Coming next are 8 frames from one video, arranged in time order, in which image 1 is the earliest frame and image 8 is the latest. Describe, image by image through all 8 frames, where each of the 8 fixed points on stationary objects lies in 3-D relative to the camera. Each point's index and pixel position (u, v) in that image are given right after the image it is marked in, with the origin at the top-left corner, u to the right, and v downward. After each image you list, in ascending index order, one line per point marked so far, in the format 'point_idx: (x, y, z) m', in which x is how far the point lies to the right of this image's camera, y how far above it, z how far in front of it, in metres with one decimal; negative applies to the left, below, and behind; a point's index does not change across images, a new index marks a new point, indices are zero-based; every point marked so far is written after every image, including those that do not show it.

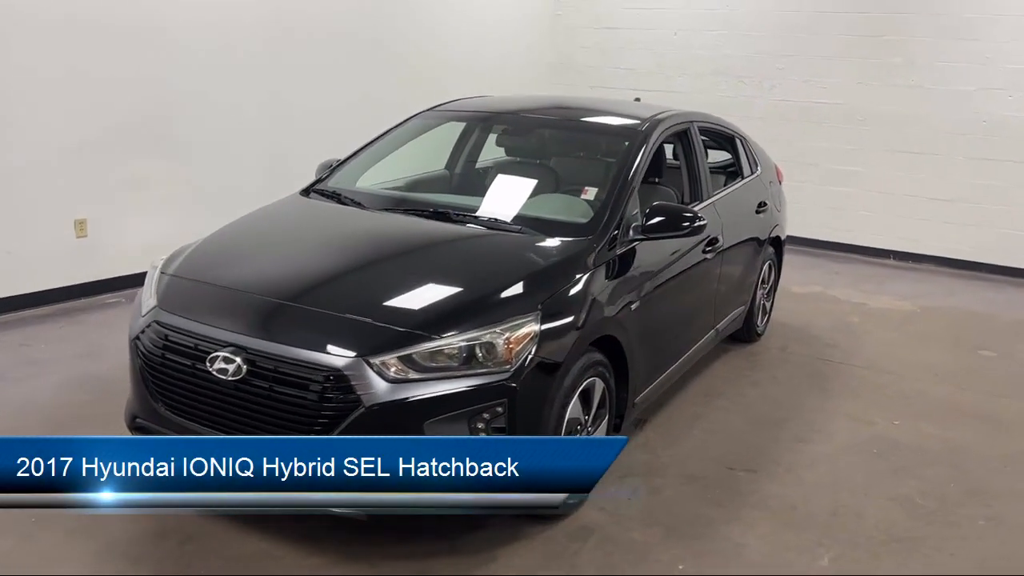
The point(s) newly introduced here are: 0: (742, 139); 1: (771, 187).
0: (+1.2, +0.8, +4.8) m
1: (+1.5, +0.6, +5.0) m
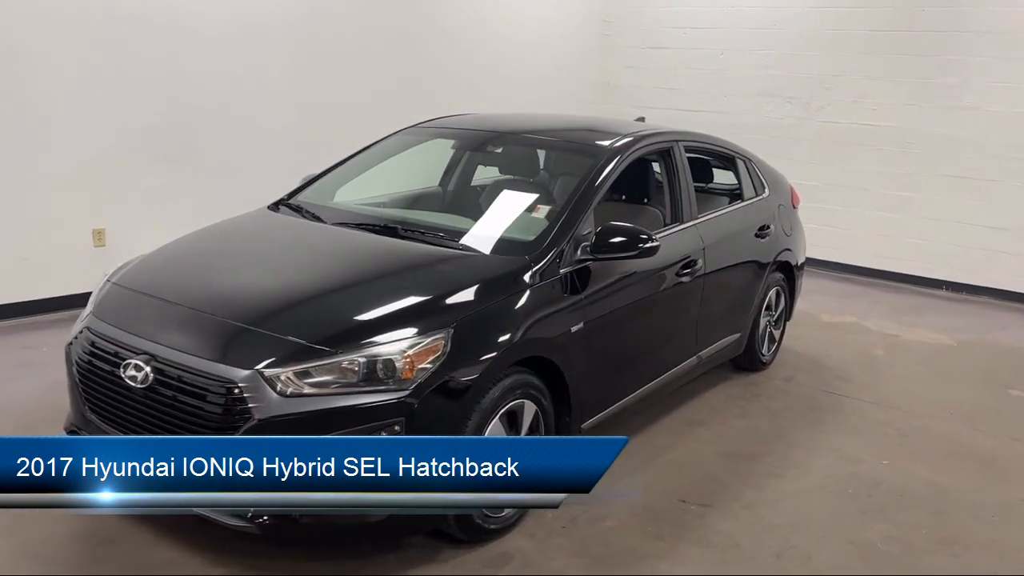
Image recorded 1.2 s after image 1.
0: (+1.2, +0.7, +4.6) m
1: (+1.5, +0.4, +4.8) m
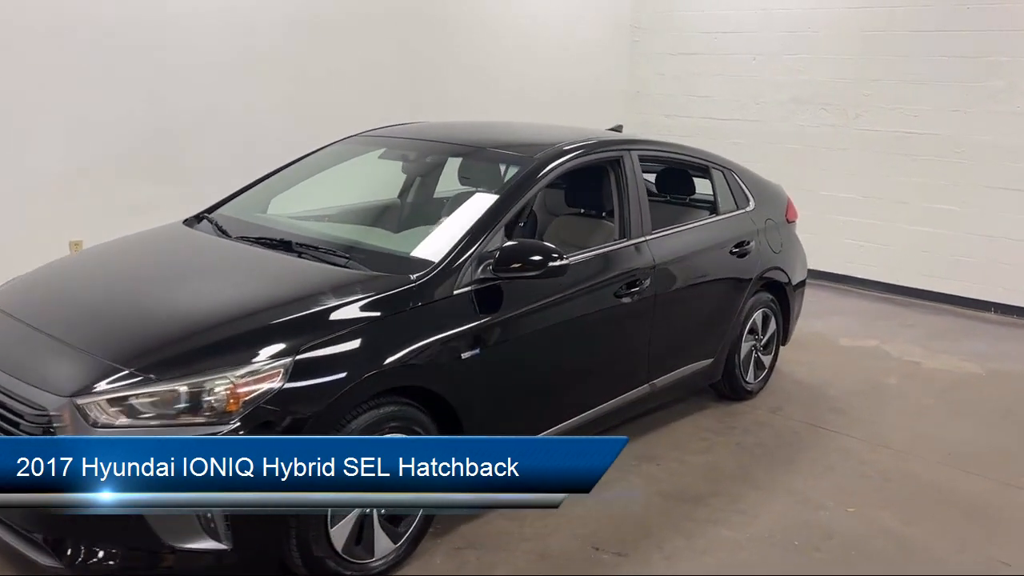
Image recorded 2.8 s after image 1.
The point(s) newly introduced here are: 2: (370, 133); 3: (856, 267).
0: (+1.0, +0.6, +4.2) m
1: (+1.3, +0.3, +4.4) m
2: (-0.6, +0.7, +4.0) m
3: (+3.0, +0.2, +7.6) m
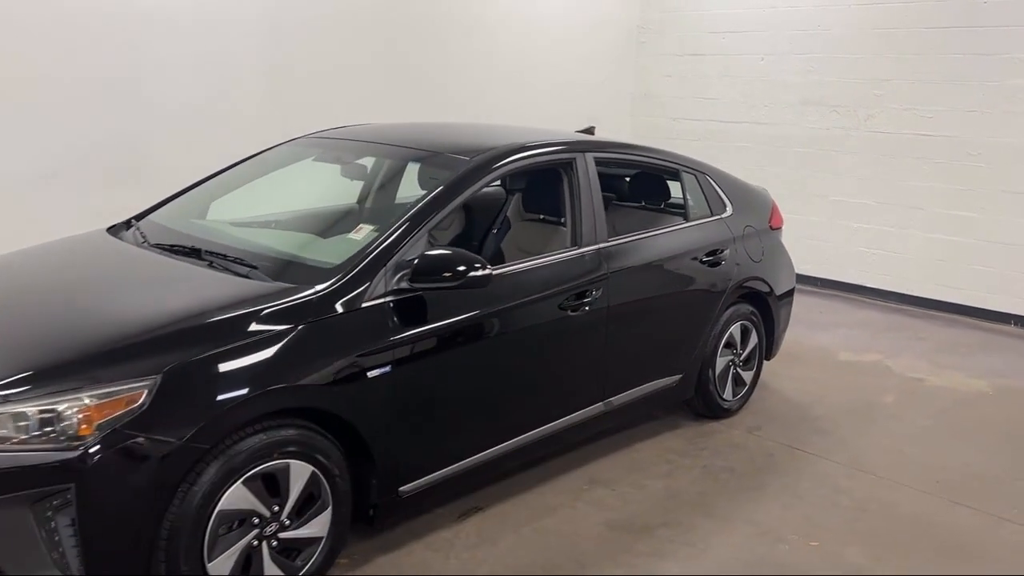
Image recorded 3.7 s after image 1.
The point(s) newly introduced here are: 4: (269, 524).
0: (+0.8, +0.5, +4.0) m
1: (+1.2, +0.3, +4.2) m
2: (-0.8, +0.7, +3.8) m
3: (+3.0, +0.1, +7.3) m
4: (-0.7, -0.6, +2.3) m
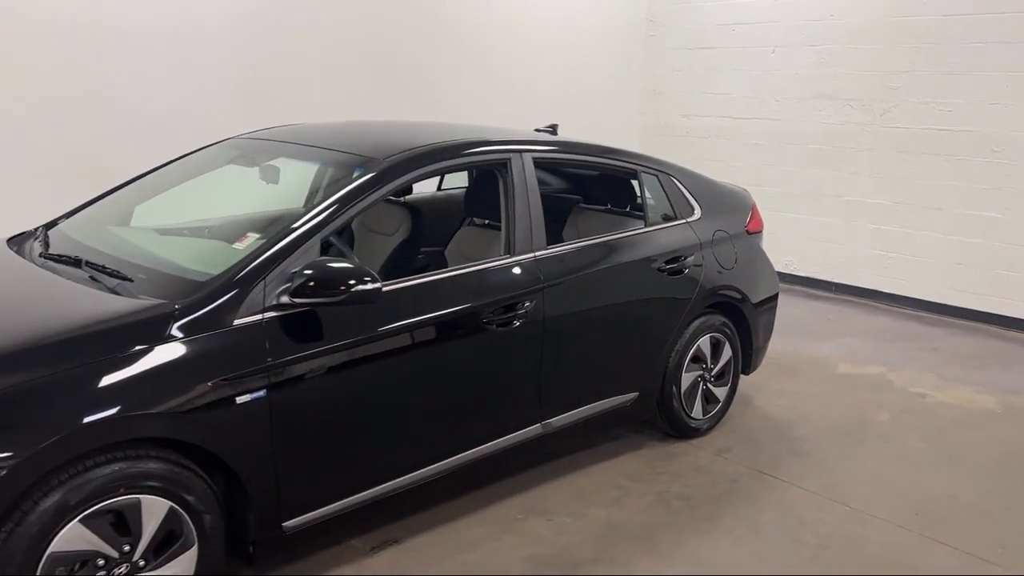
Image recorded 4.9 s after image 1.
0: (+0.6, +0.5, +3.7) m
1: (+0.9, +0.2, +3.8) m
2: (-1.0, +0.6, +3.6) m
3: (+2.9, +0.1, +6.8) m
4: (-1.0, -0.7, +2.1) m
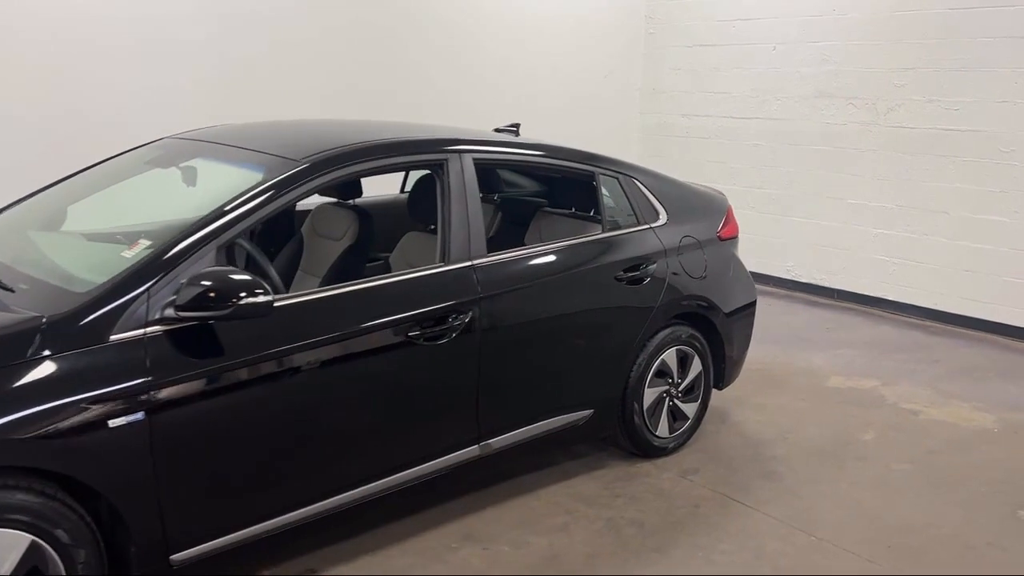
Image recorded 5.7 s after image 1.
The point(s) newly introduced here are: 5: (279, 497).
0: (+0.4, +0.4, +3.5) m
1: (+0.8, +0.2, +3.6) m
2: (-1.2, +0.6, +3.4) m
3: (+2.8, 0.0, +6.5) m
4: (-1.2, -0.7, +2.0) m
5: (-0.6, -0.6, +2.4) m
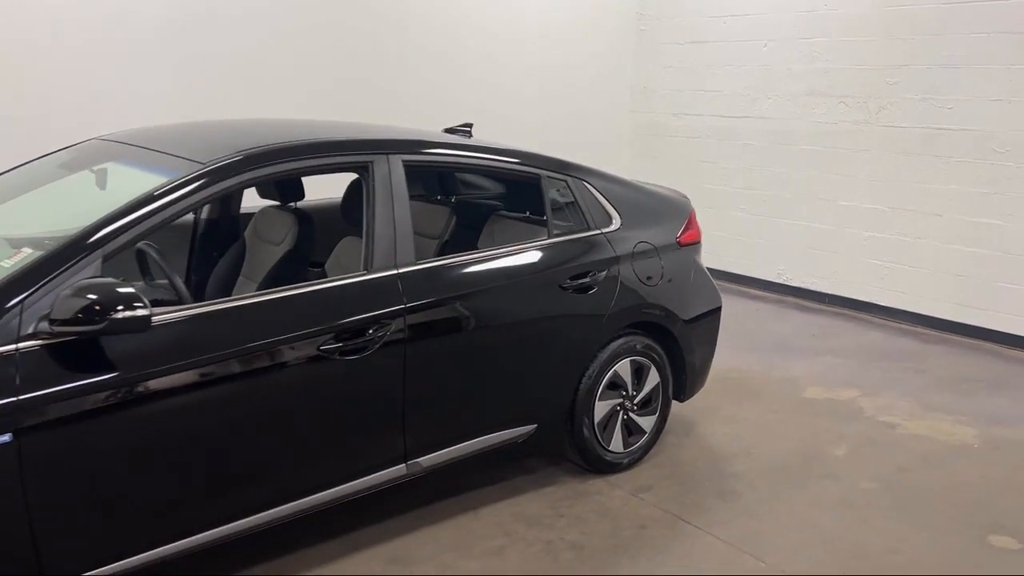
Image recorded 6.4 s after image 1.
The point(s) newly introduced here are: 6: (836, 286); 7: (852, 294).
0: (+0.2, +0.4, +3.3) m
1: (+0.6, +0.2, +3.4) m
2: (-1.4, +0.6, +3.3) m
3: (+2.7, 0.0, +6.3) m
4: (-1.4, -0.7, +1.8) m
5: (-0.9, -0.6, +2.3) m
6: (+2.5, 0.0, +6.6) m
7: (+2.6, 0.0, +6.5) m
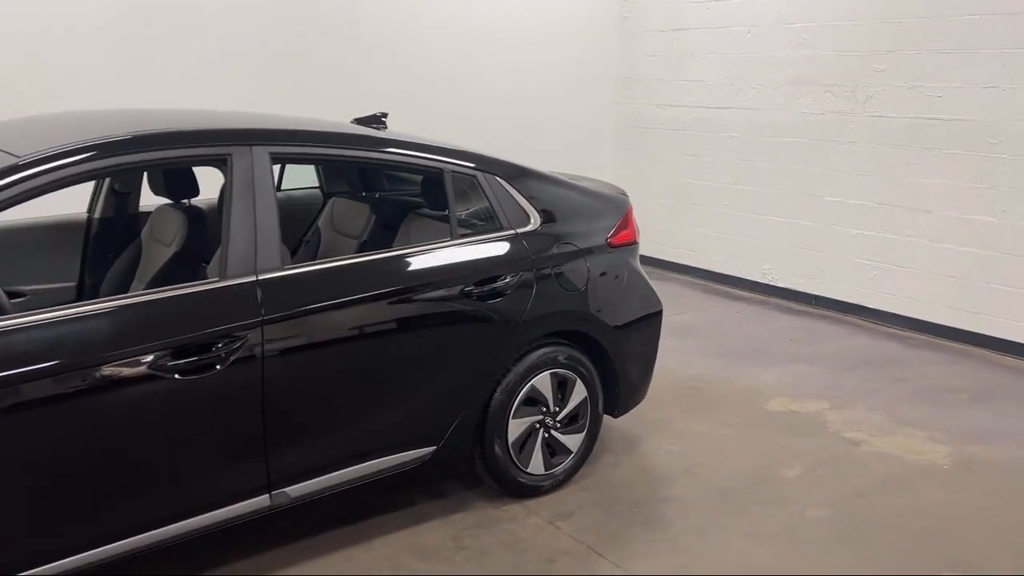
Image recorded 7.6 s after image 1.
0: (-0.1, +0.4, +3.0) m
1: (+0.2, +0.1, +3.1) m
2: (-1.8, +0.6, +3.0) m
3: (+2.4, 0.0, +6.0) m
4: (-1.8, -0.8, +1.6) m
5: (-1.2, -0.6, +2.0) m
6: (+2.2, 0.0, +6.2) m
7: (+2.3, 0.0, +6.1) m
